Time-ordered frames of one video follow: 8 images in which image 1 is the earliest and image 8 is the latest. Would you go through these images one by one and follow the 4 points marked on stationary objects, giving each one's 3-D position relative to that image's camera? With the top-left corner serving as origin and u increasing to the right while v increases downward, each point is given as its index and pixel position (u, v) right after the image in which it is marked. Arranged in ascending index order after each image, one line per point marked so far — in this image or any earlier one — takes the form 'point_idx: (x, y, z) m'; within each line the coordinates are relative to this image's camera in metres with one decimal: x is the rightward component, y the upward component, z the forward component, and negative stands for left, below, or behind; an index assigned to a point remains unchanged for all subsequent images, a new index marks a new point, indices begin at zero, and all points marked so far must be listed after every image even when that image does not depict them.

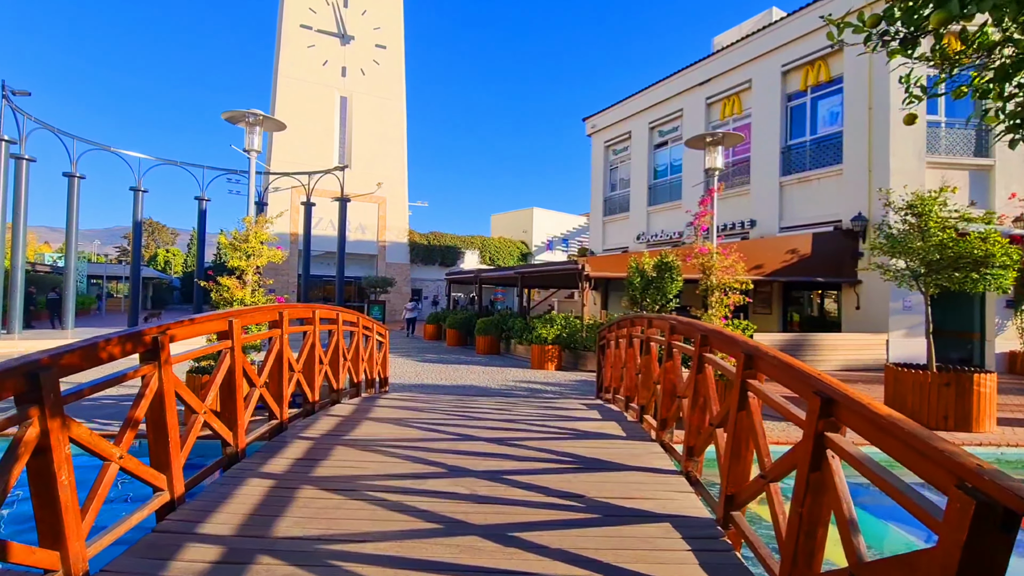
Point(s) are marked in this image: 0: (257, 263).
0: (-3.4, +0.3, +6.5) m
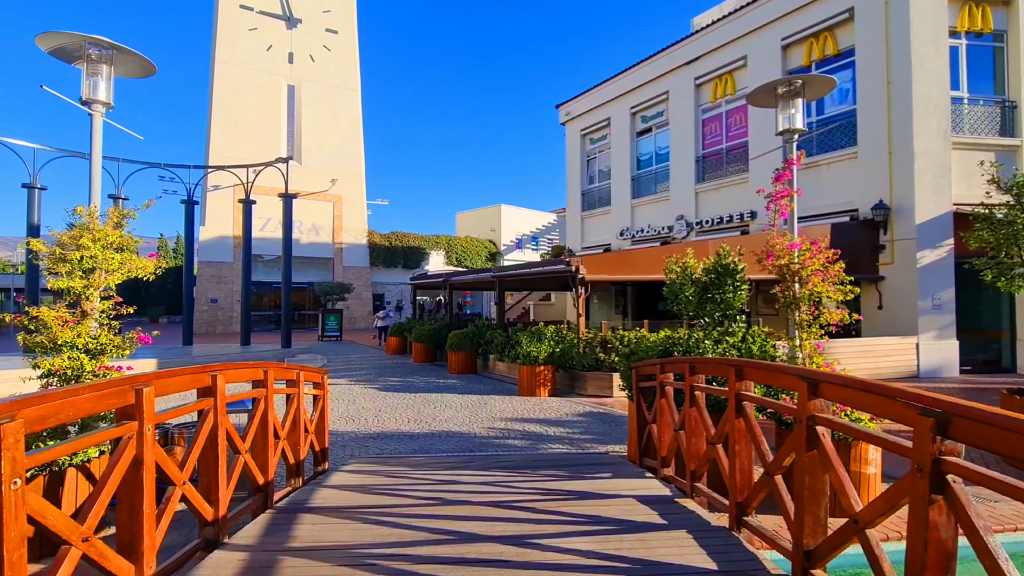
0: (-3.4, 0.0, +4.1) m
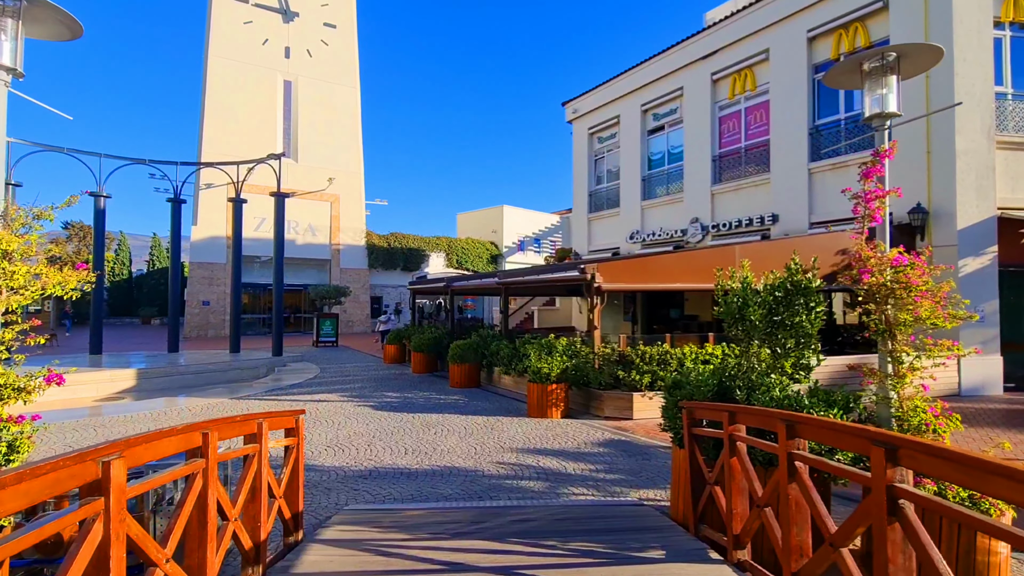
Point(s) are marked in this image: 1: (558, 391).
0: (-3.2, -0.1, +3.2) m
1: (+0.8, -1.8, +8.8) m
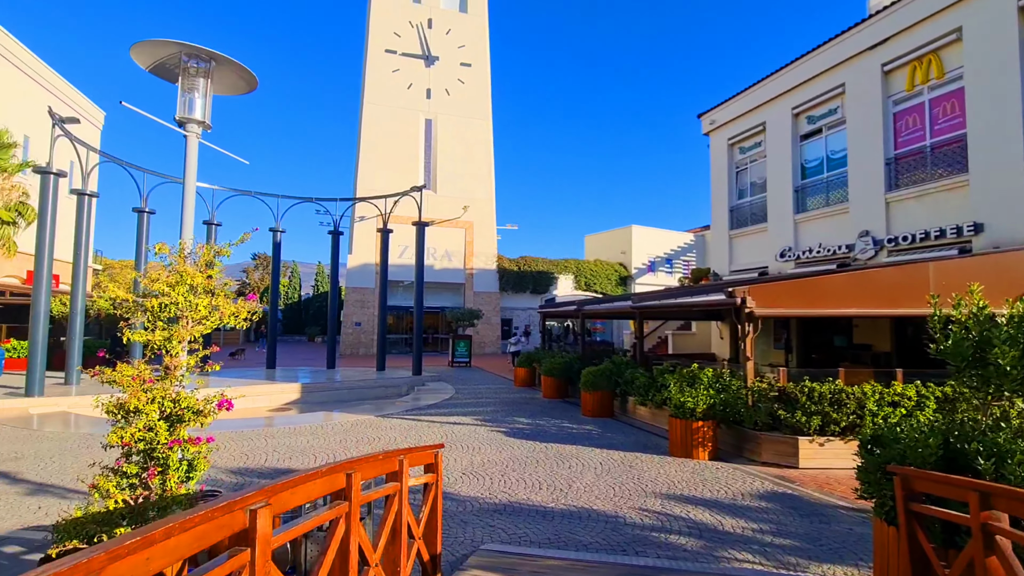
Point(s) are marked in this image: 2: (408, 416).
0: (-2.2, -0.3, +3.5) m
1: (+3.0, -2.2, +7.8) m
2: (-2.4, -3.0, +11.5) m
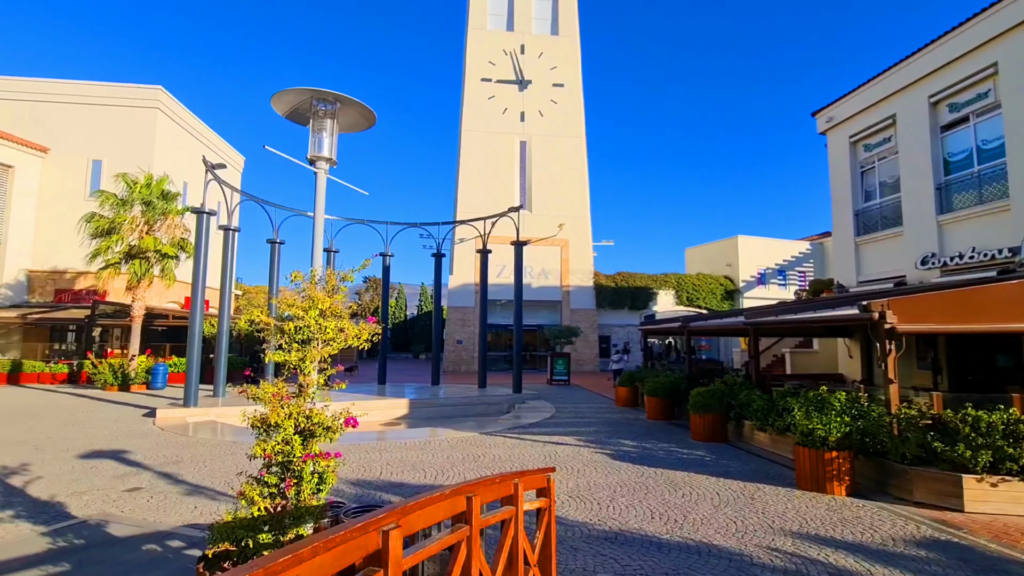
0: (-1.4, -0.5, +3.8) m
1: (+4.6, -2.4, +7.0) m
2: (0.0, -3.4, +11.6) m
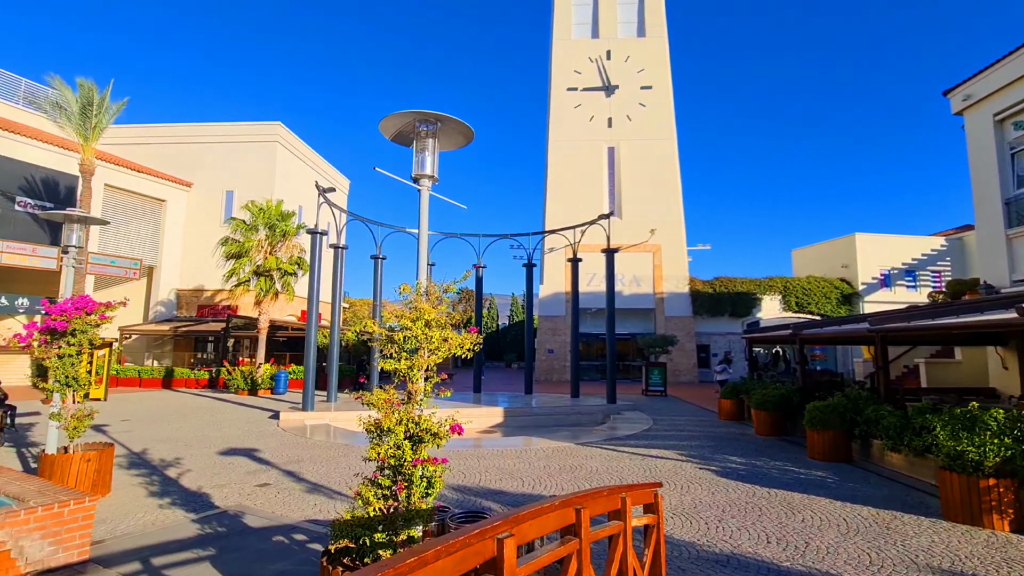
0: (-0.7, -0.6, +4.0) m
1: (+5.9, -2.4, +6.0) m
2: (+2.1, -3.6, +11.3) m
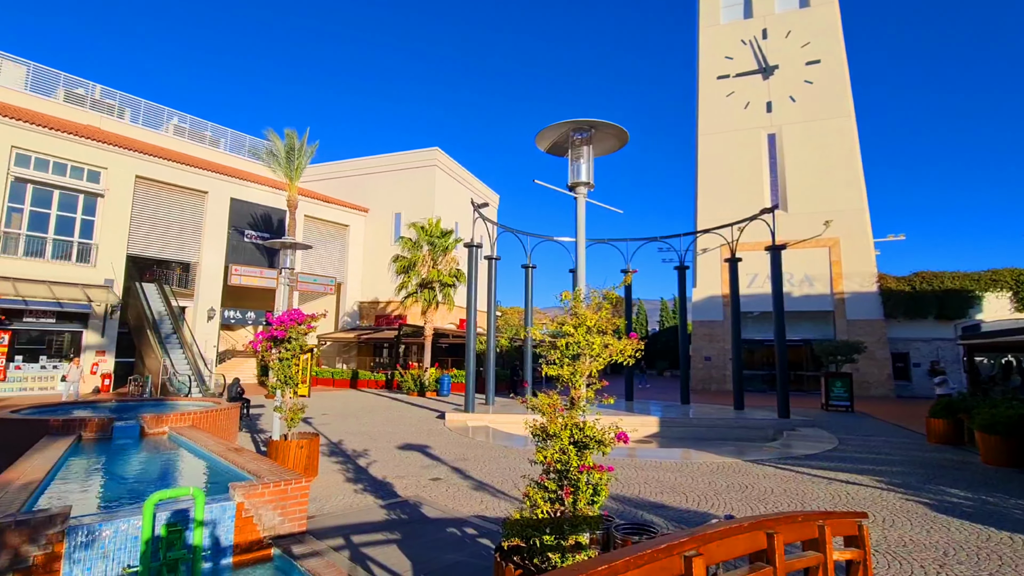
0: (+0.6, -0.6, +4.0) m
1: (+7.5, -2.3, +4.0) m
2: (+5.5, -3.6, +10.2) m
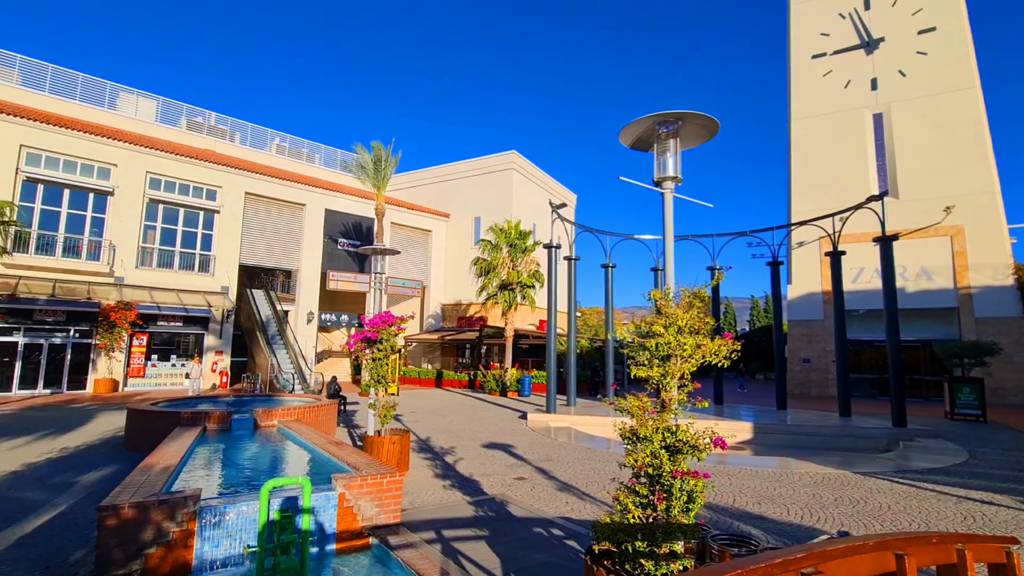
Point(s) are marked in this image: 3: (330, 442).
0: (+1.3, -0.6, +3.8) m
1: (+8.1, -2.1, +2.8) m
2: (+7.1, -3.5, +9.2) m
3: (-2.9, -2.5, +8.0) m
